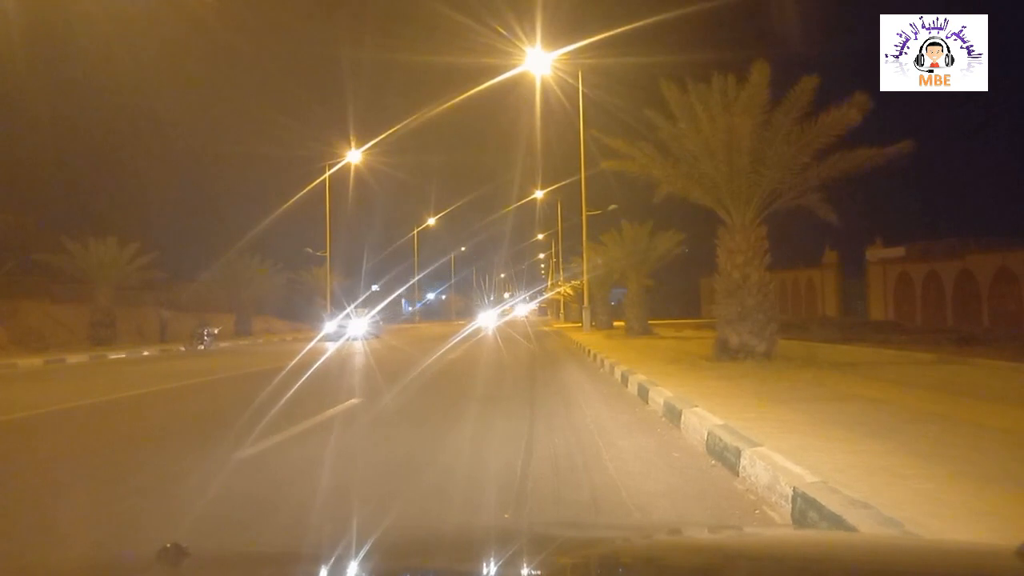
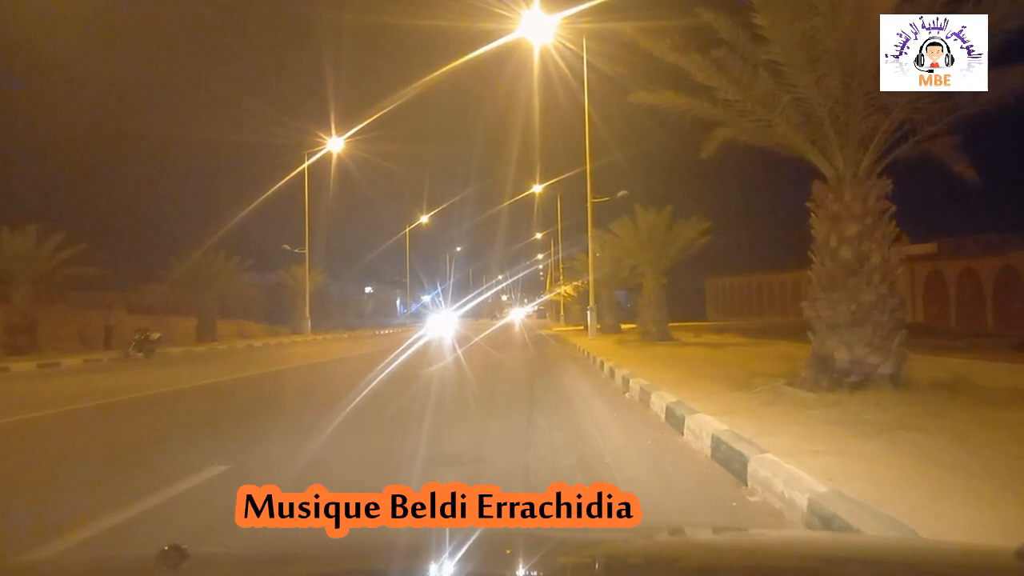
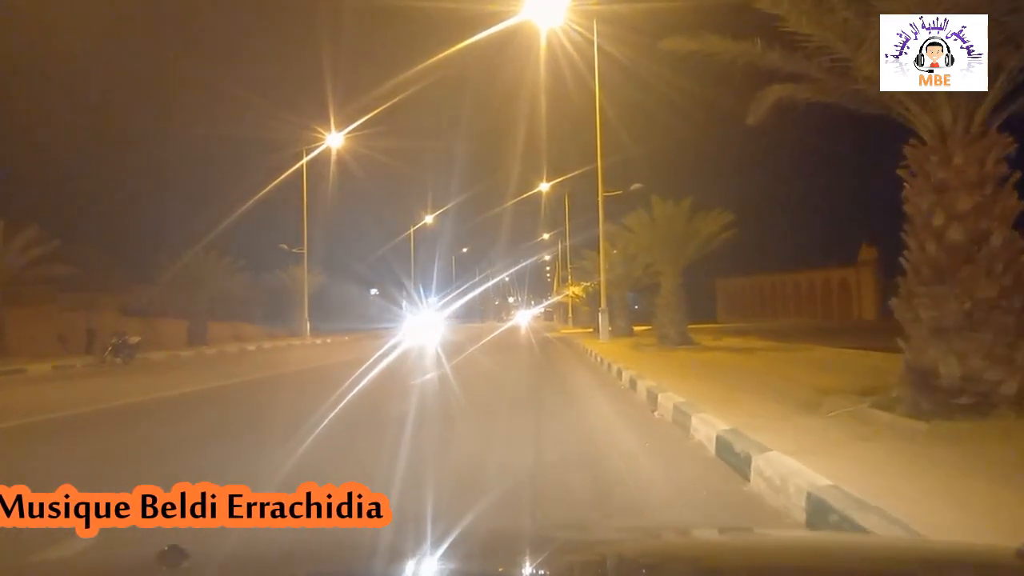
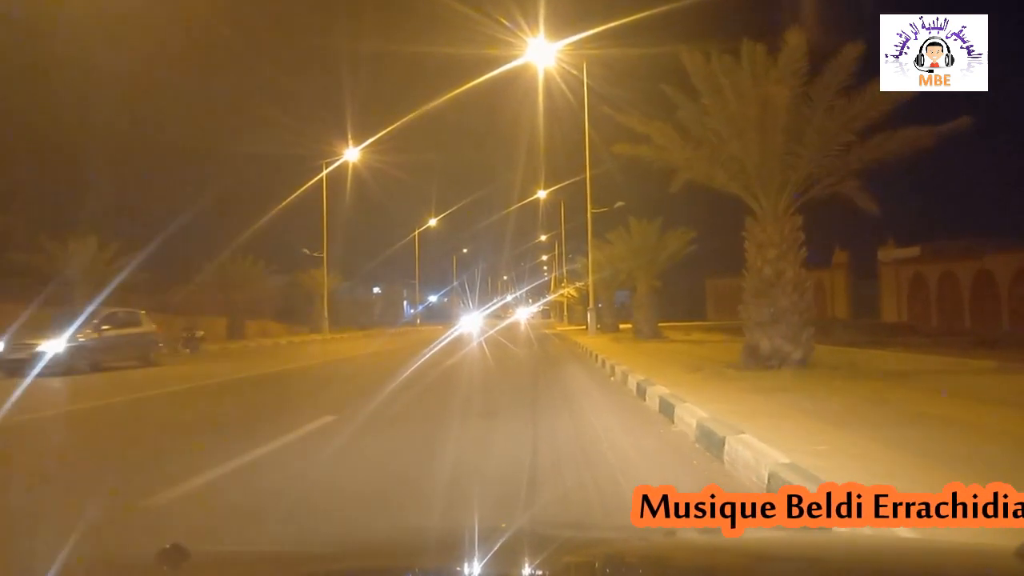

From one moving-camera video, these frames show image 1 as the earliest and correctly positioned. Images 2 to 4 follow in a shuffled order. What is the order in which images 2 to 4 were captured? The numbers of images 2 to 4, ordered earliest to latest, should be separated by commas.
4, 2, 3
